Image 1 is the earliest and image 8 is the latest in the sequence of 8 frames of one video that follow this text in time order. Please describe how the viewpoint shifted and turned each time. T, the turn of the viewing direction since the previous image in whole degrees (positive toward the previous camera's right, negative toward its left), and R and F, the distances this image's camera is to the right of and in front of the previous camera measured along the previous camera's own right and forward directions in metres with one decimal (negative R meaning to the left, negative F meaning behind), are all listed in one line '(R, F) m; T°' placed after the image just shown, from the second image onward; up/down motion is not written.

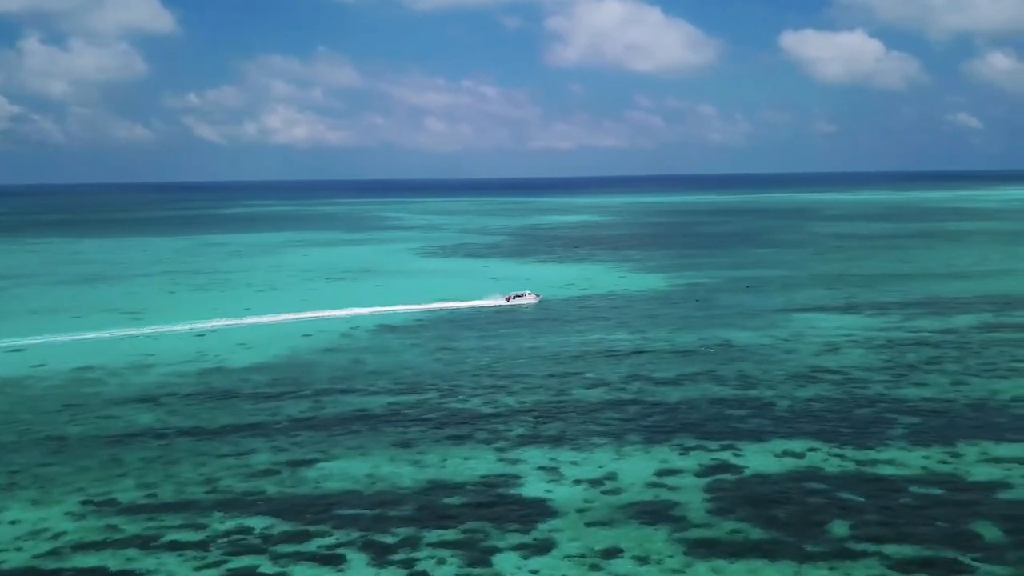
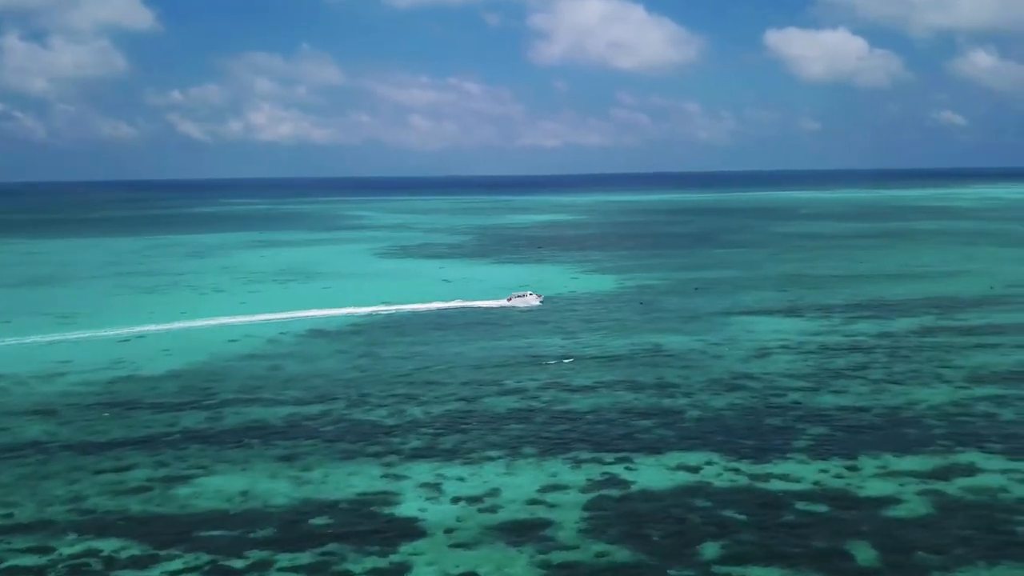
(+1.8, +0.6) m; +1°
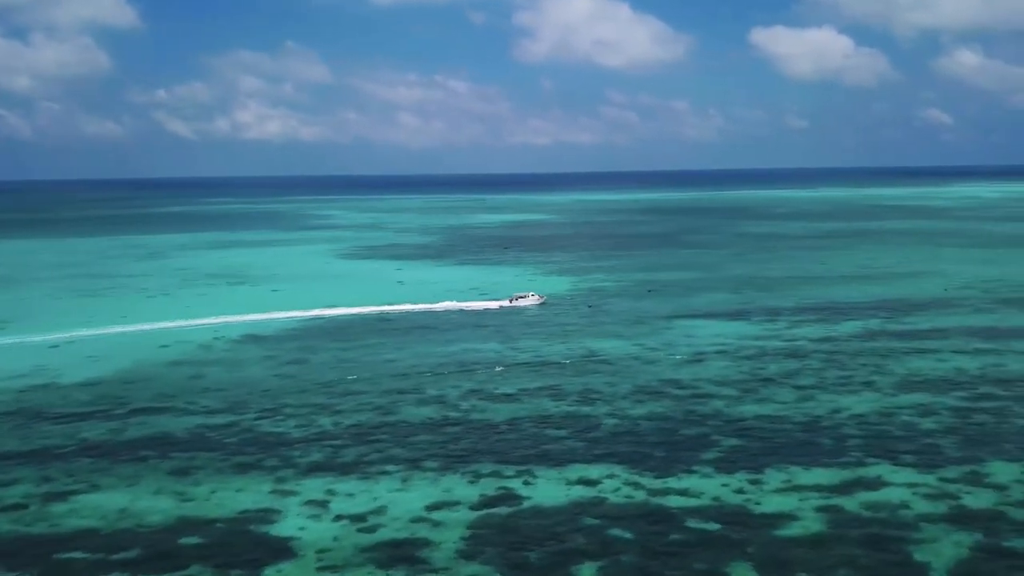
(+1.6, +0.6) m; +1°
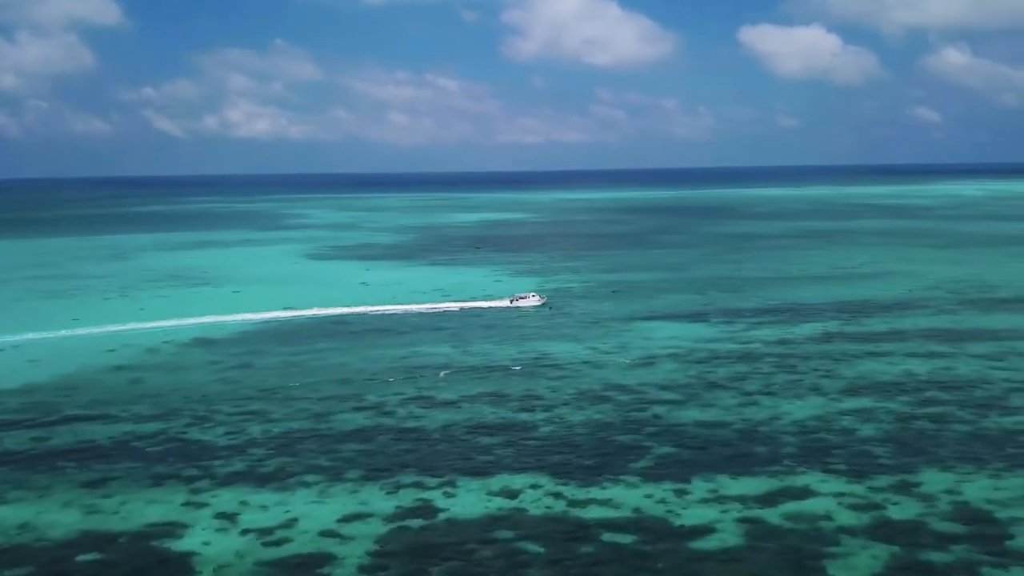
(+1.2, +0.4) m; 0°
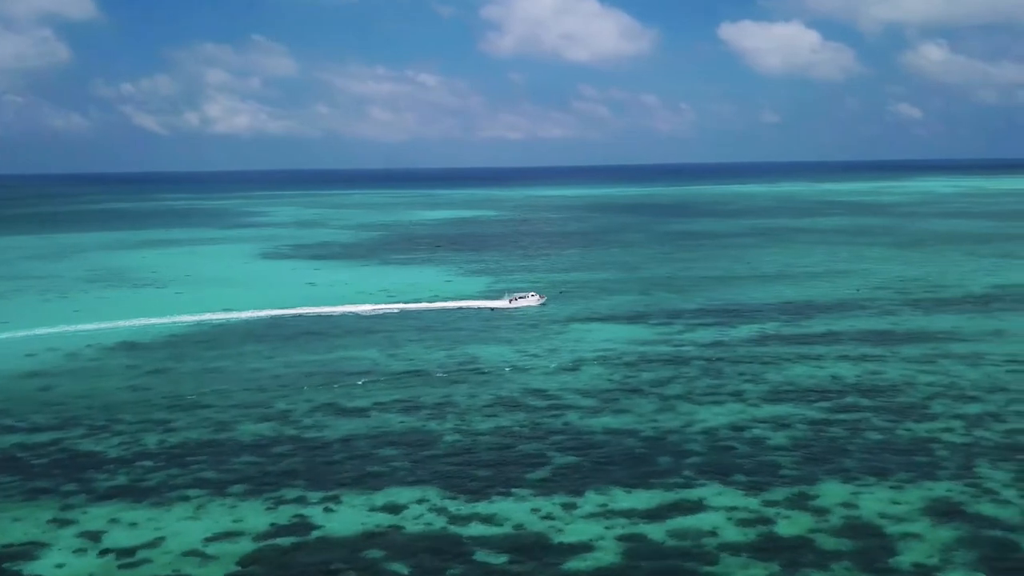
(+1.6, +0.6) m; +1°
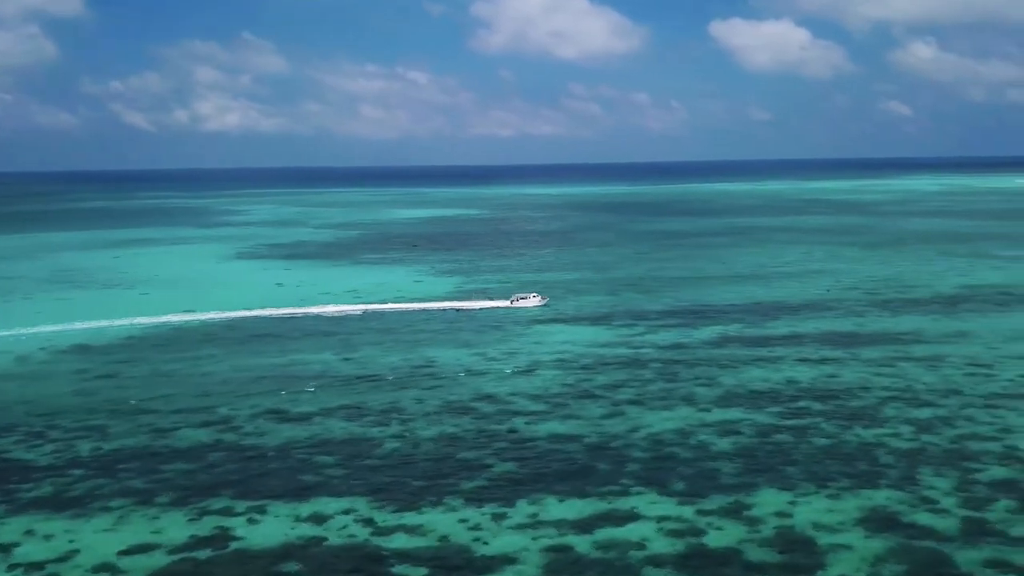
(+1.0, +0.4) m; 0°
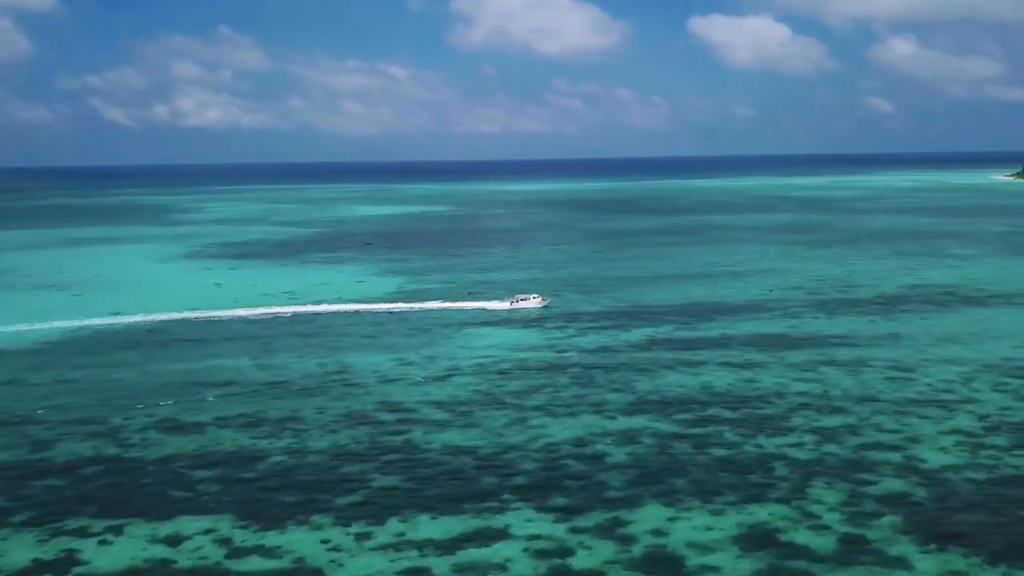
(+1.8, +0.6) m; +1°
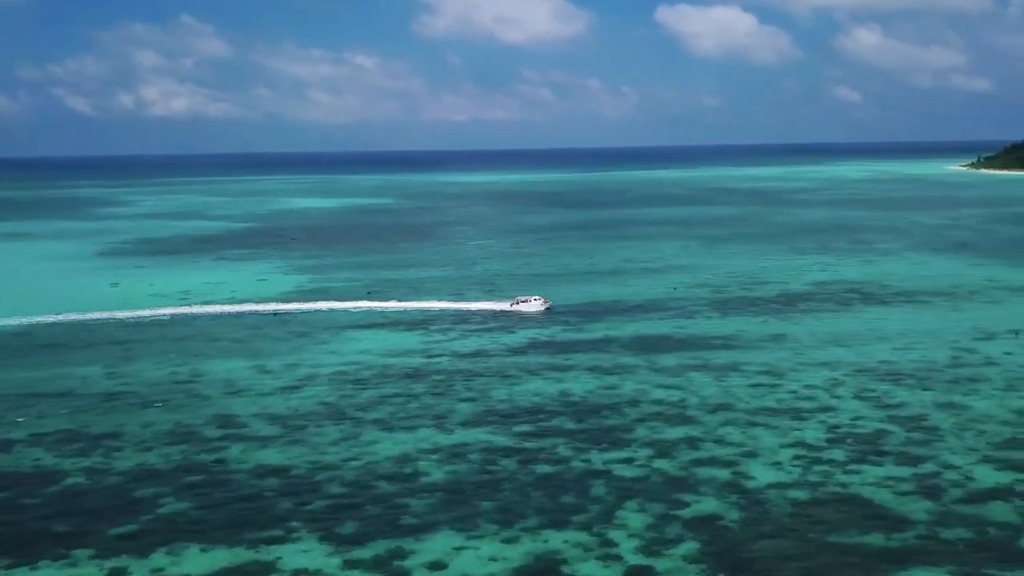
(+2.9, +1.0) m; +1°
